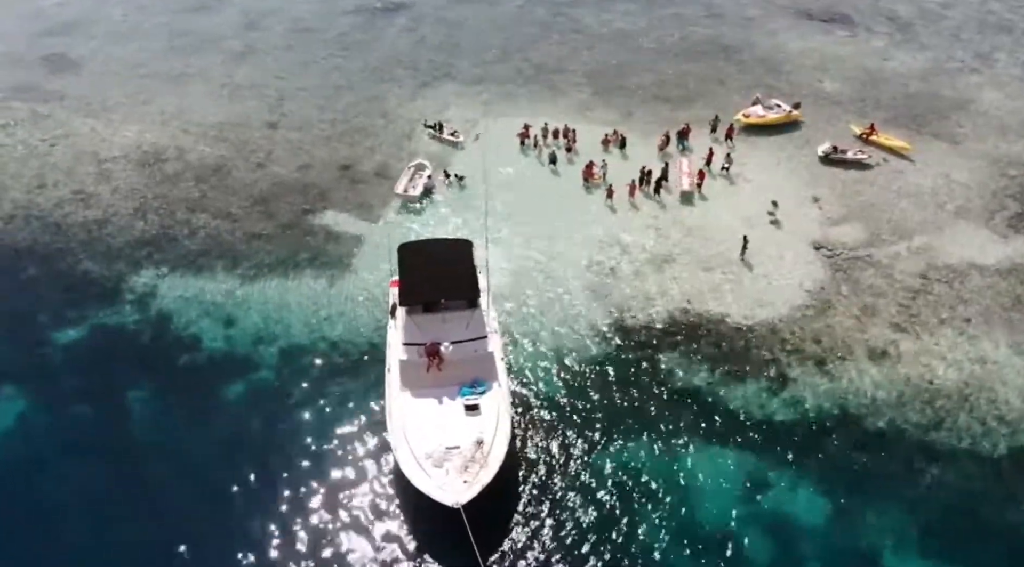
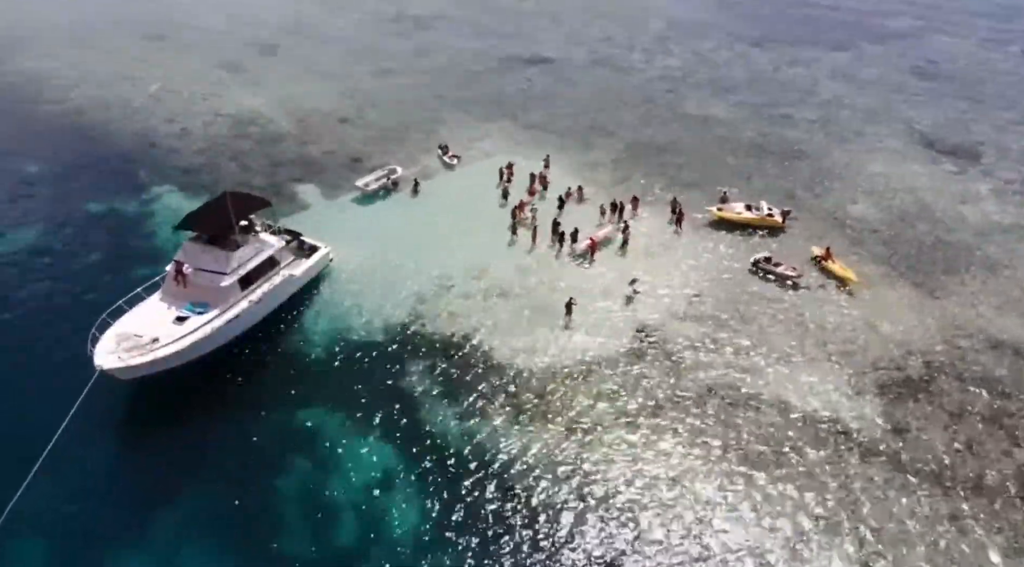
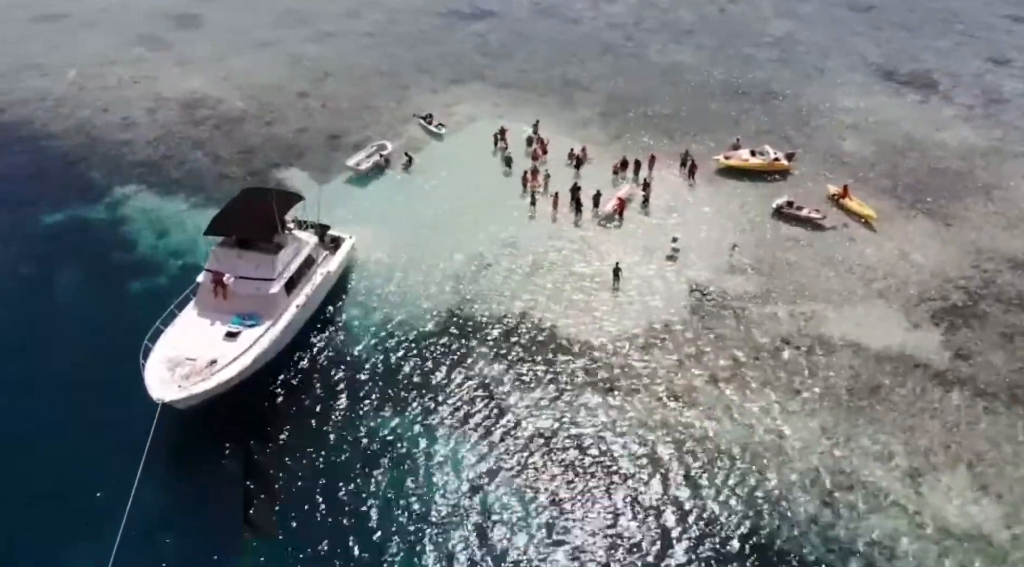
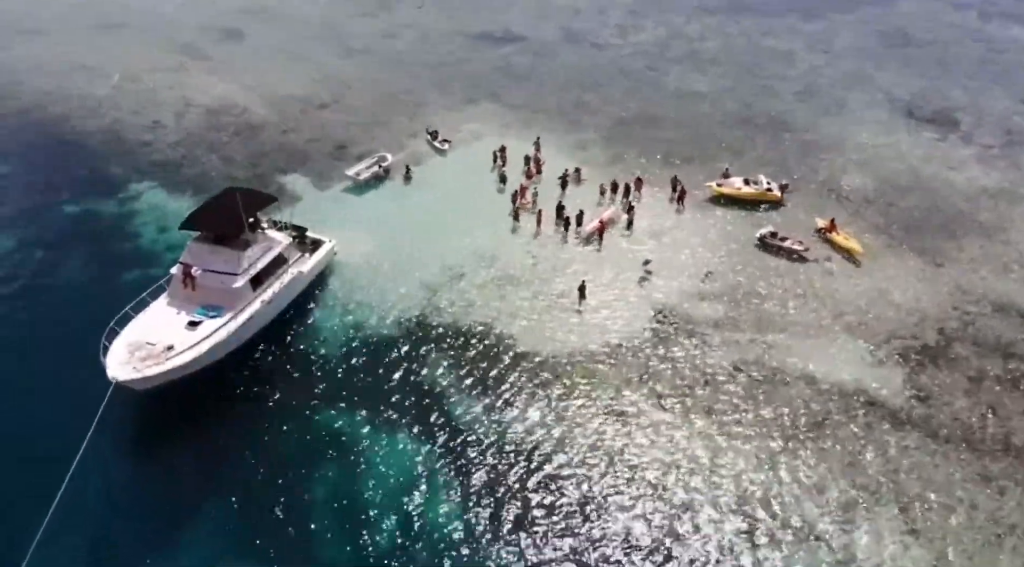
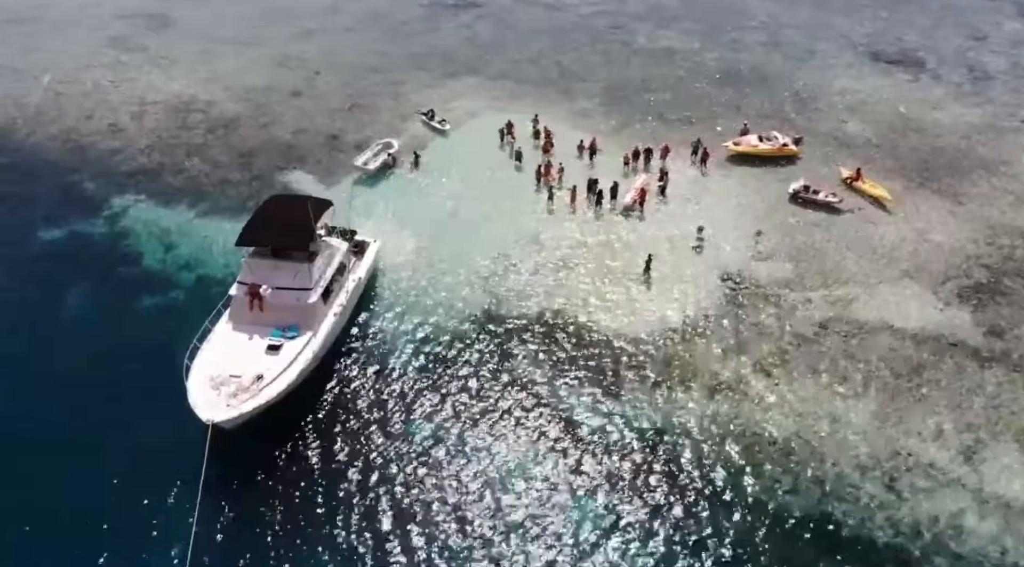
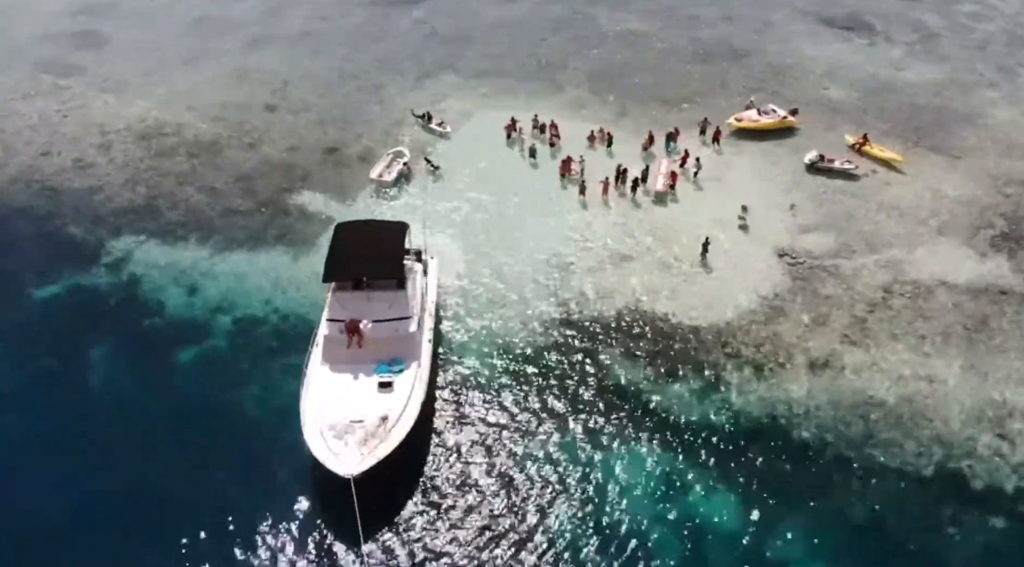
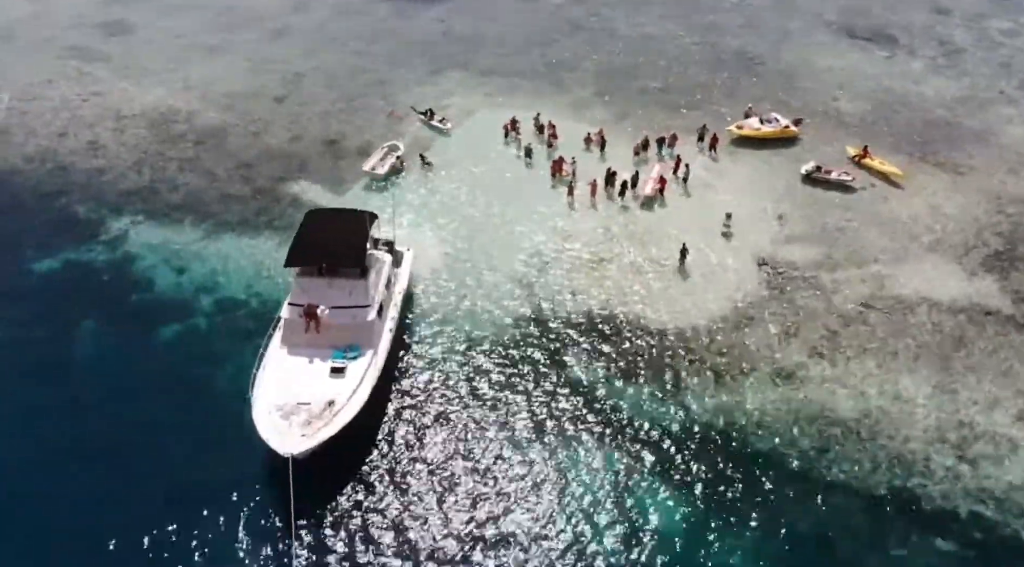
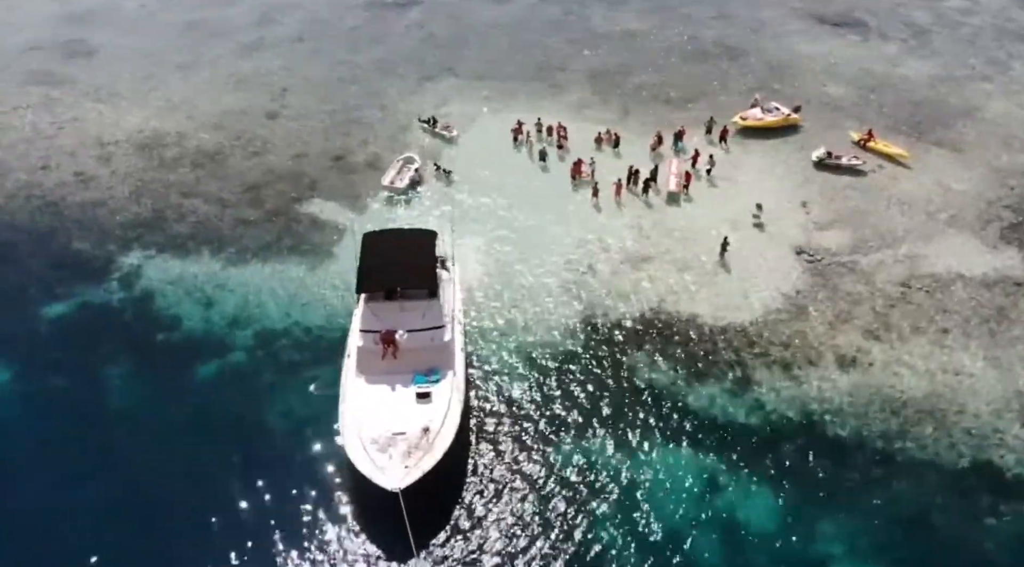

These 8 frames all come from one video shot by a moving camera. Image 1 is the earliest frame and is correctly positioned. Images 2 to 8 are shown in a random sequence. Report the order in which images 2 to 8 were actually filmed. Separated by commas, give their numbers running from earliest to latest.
8, 6, 7, 5, 3, 4, 2
